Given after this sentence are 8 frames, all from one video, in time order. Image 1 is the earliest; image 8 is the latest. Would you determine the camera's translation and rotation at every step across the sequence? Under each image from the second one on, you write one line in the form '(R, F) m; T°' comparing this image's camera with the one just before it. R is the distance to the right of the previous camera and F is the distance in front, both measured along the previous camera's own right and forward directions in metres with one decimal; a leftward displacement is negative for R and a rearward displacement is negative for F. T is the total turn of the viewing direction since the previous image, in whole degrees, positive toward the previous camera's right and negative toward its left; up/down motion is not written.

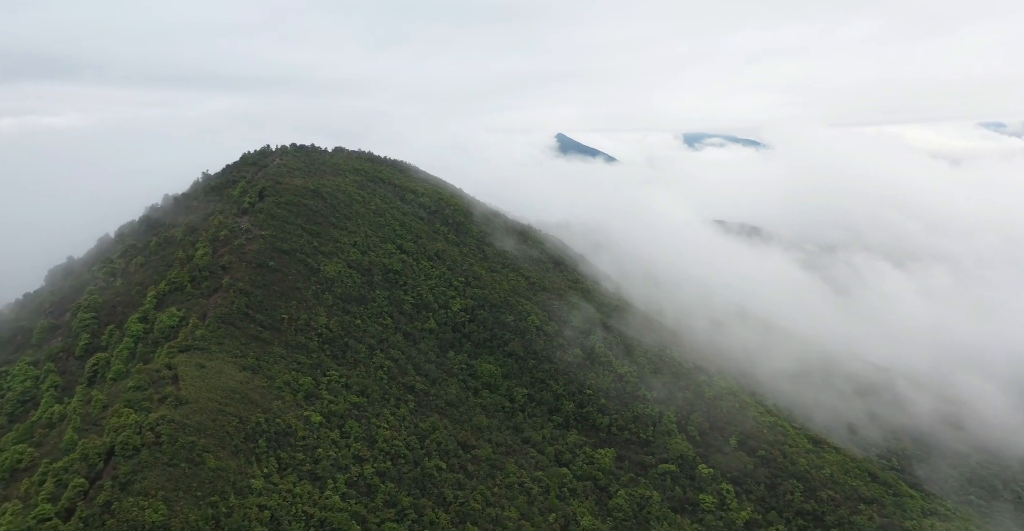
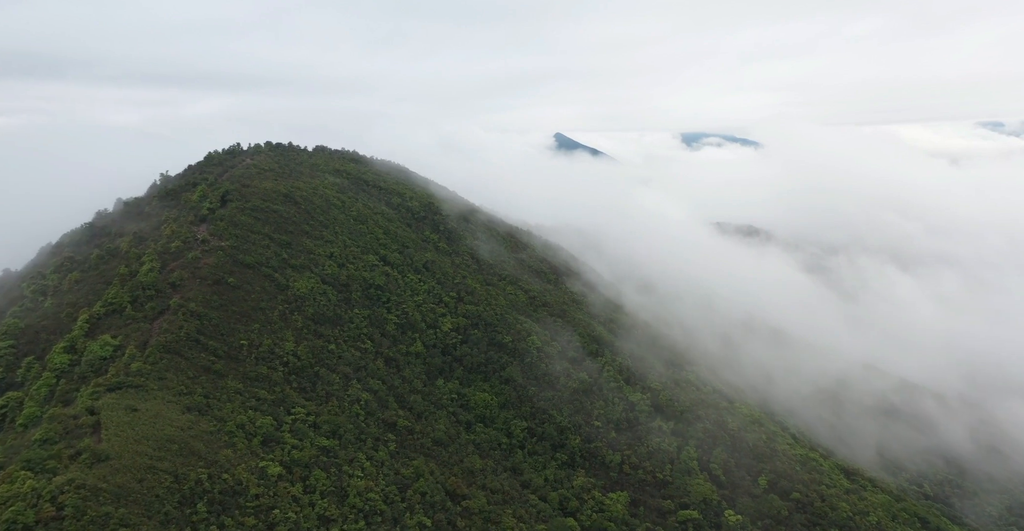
(+0.1, +7.3) m; 0°
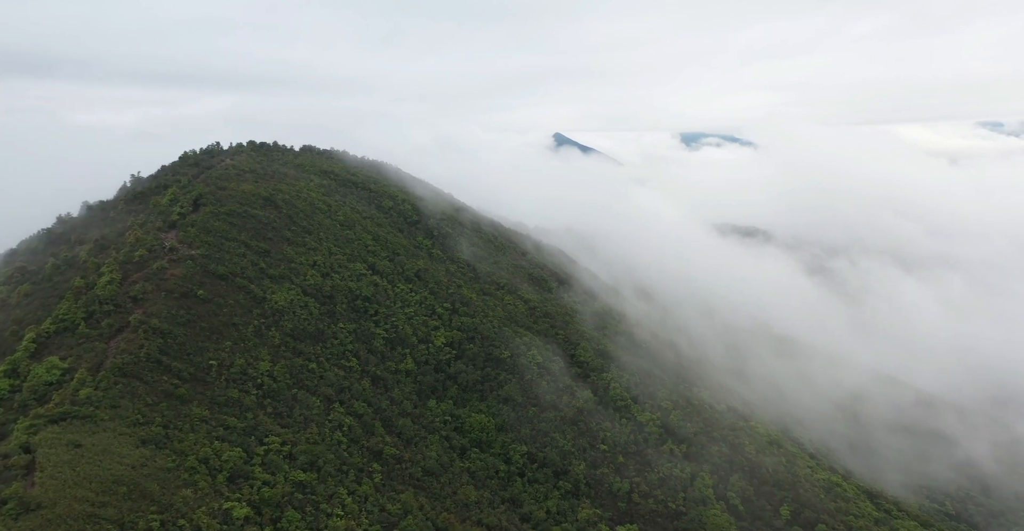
(+0.1, +4.4) m; 0°
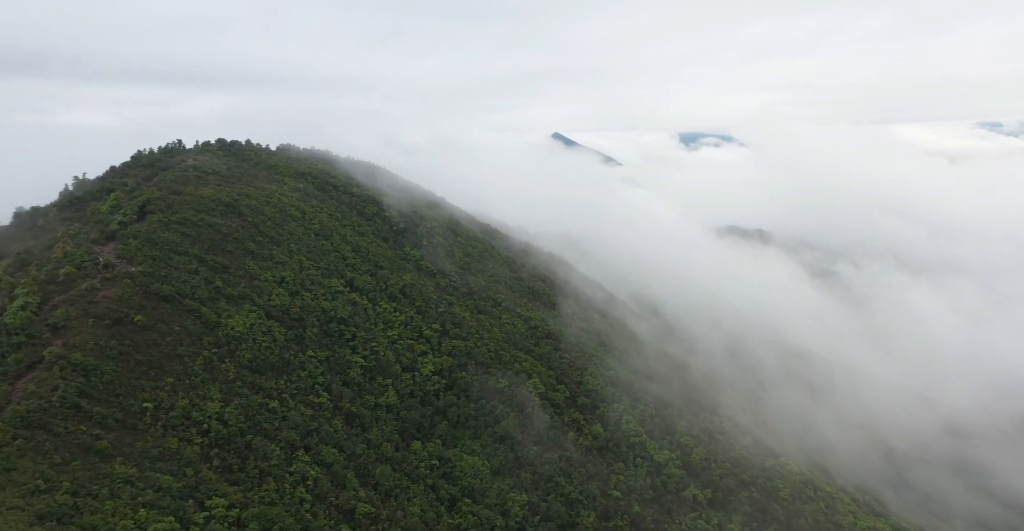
(+0.1, +6.8) m; 0°
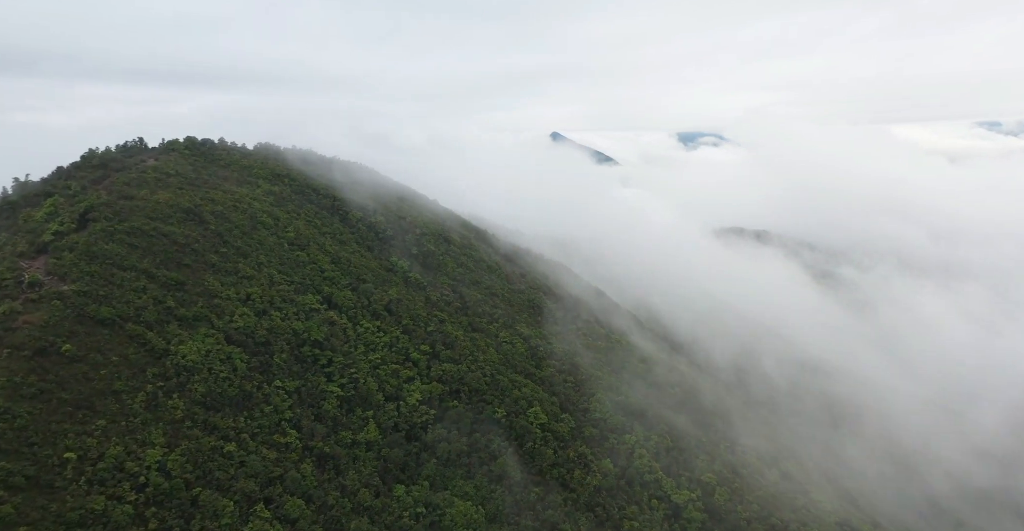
(+0.1, +5.5) m; 0°
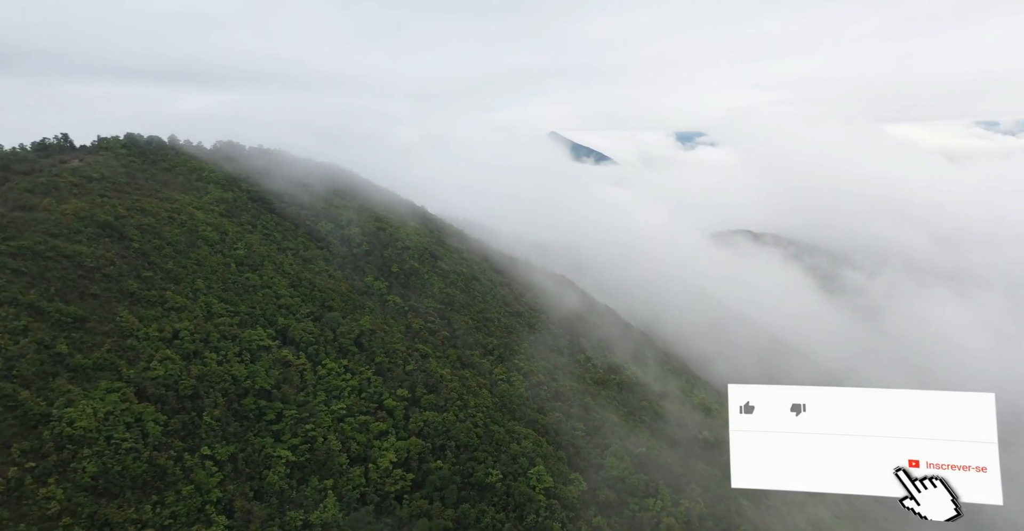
(+0.1, +8.1) m; 0°
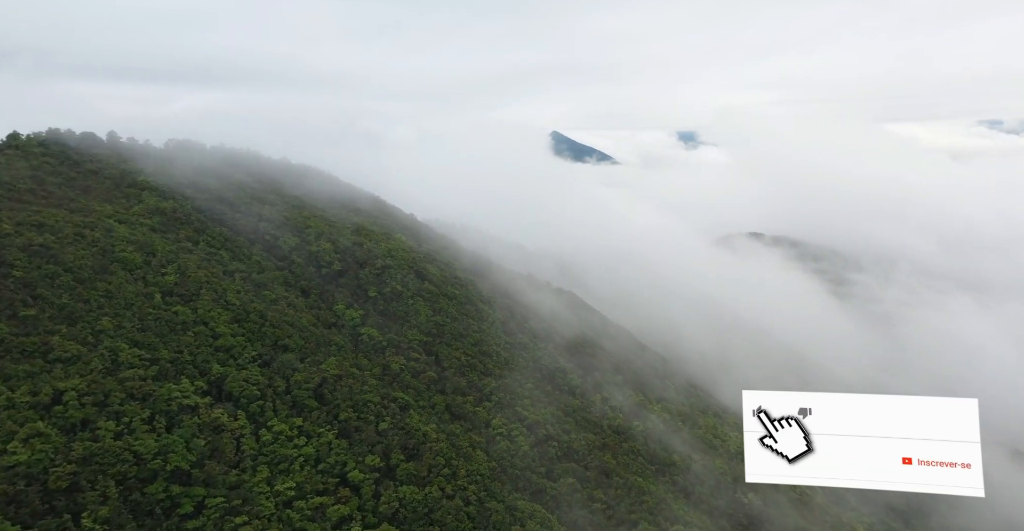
(0.0, +7.9) m; 0°
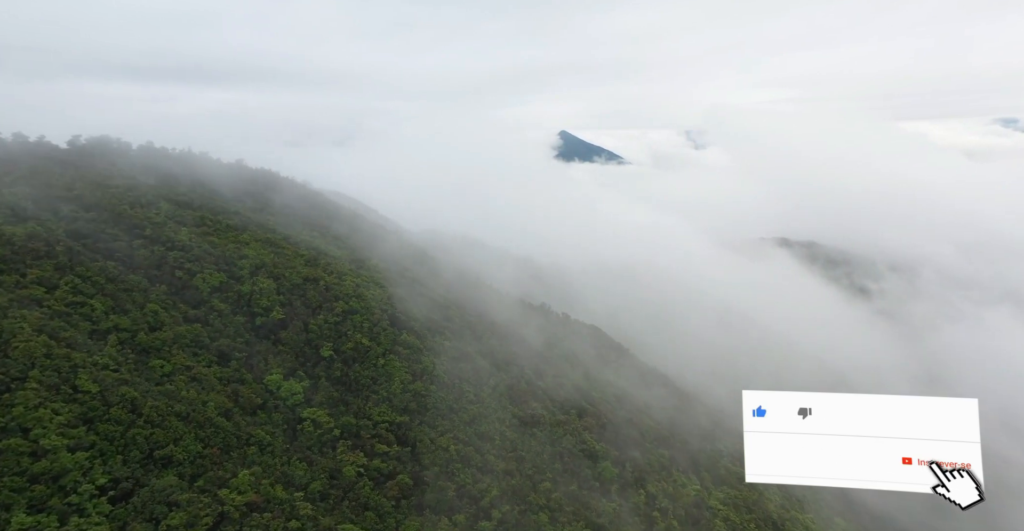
(-0.1, +11.3) m; -1°
